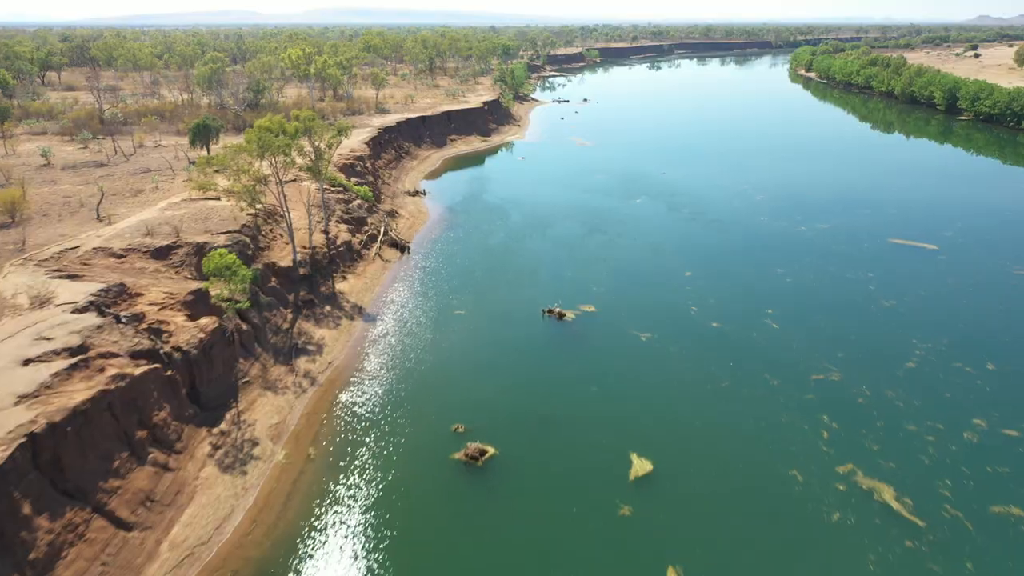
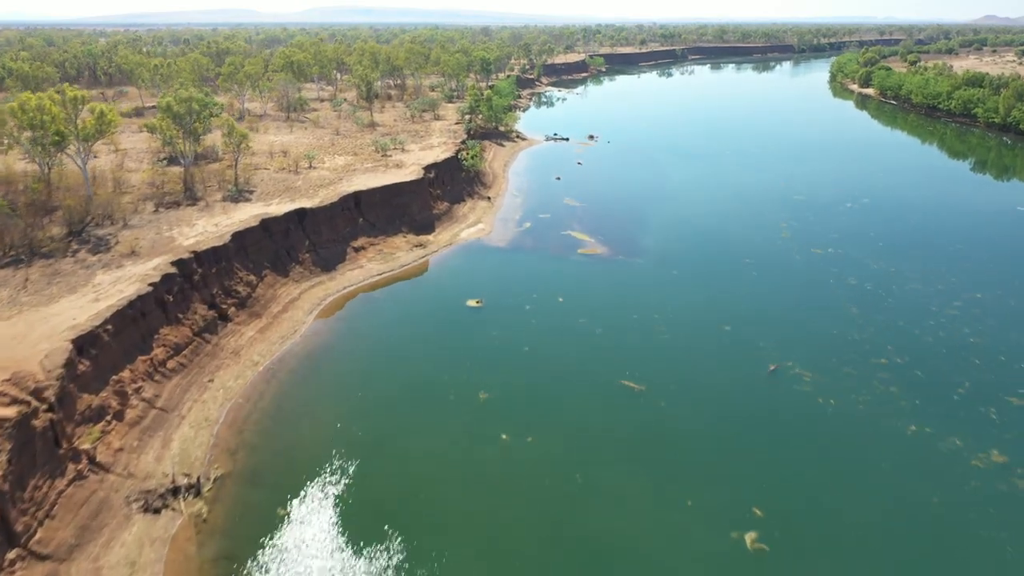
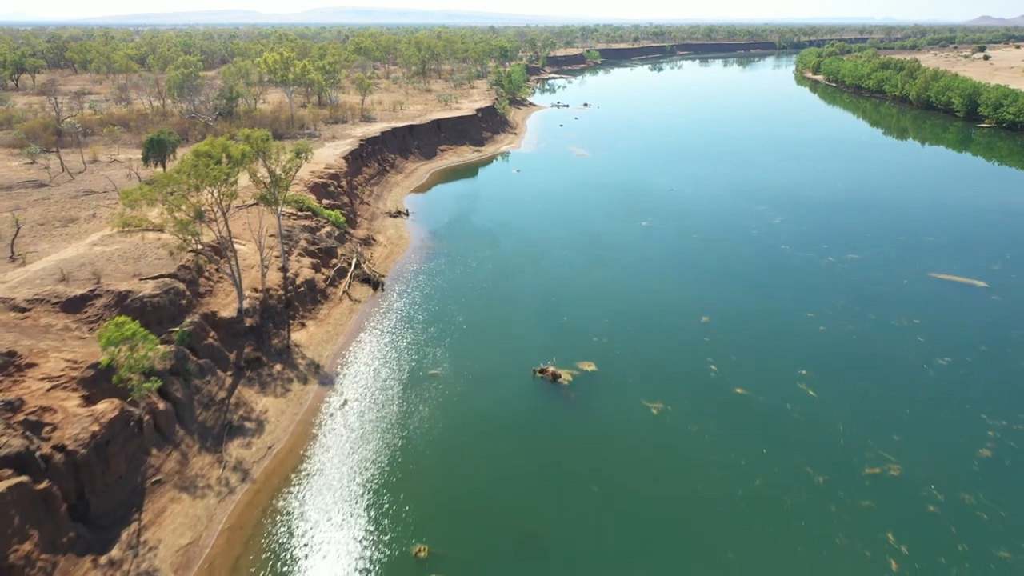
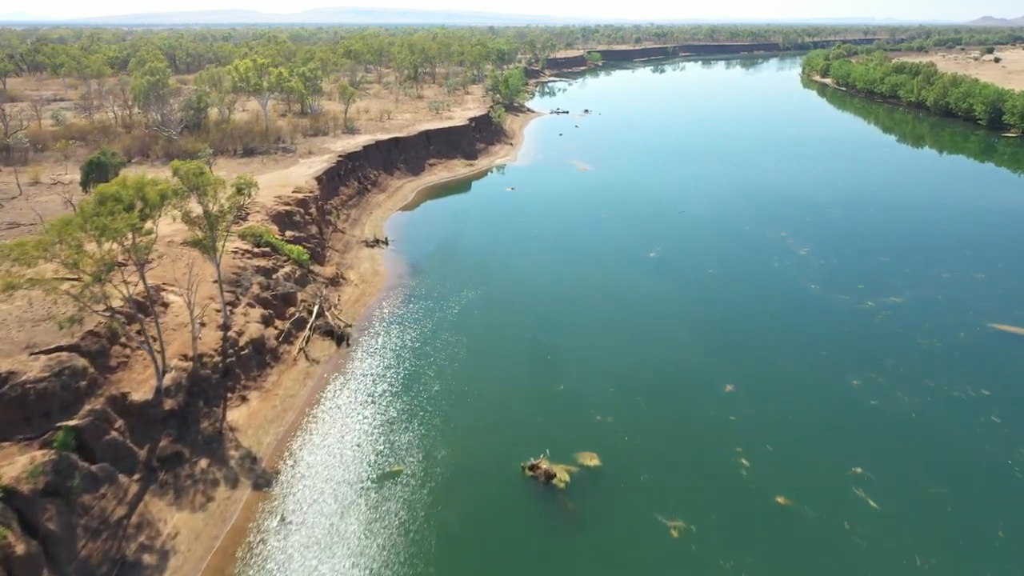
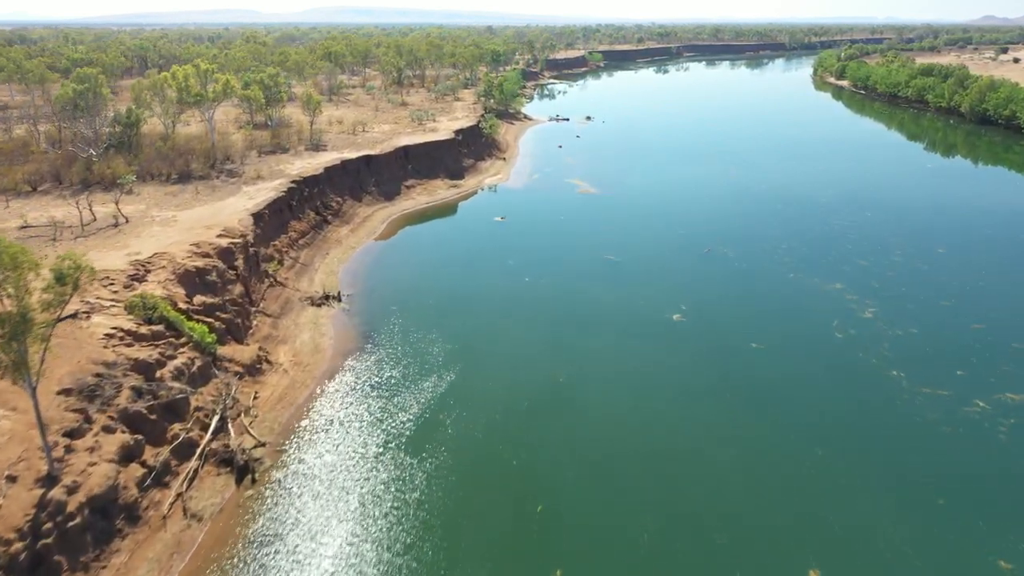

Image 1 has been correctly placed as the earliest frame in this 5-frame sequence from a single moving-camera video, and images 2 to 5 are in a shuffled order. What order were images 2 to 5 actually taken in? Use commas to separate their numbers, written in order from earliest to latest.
3, 4, 5, 2
